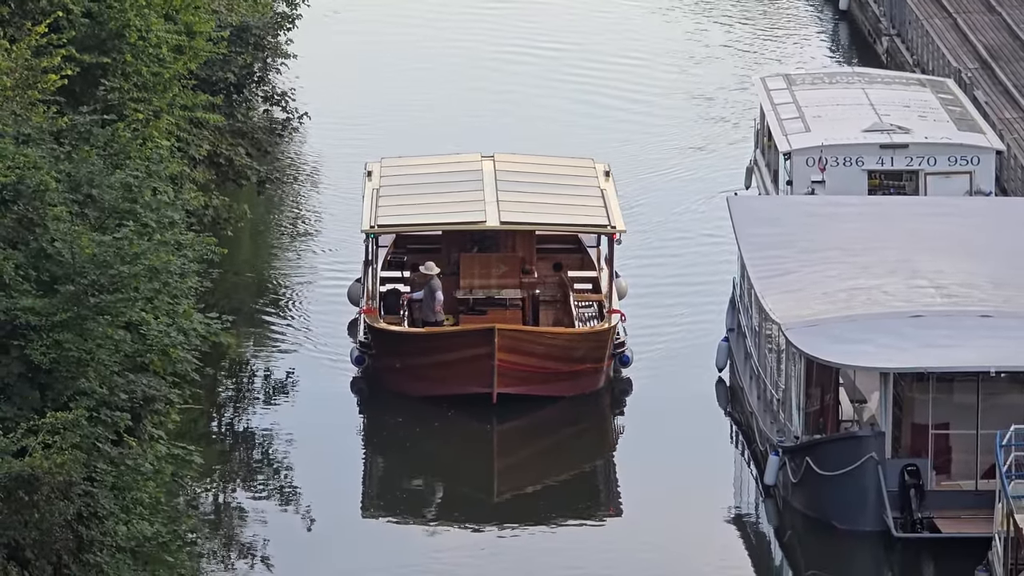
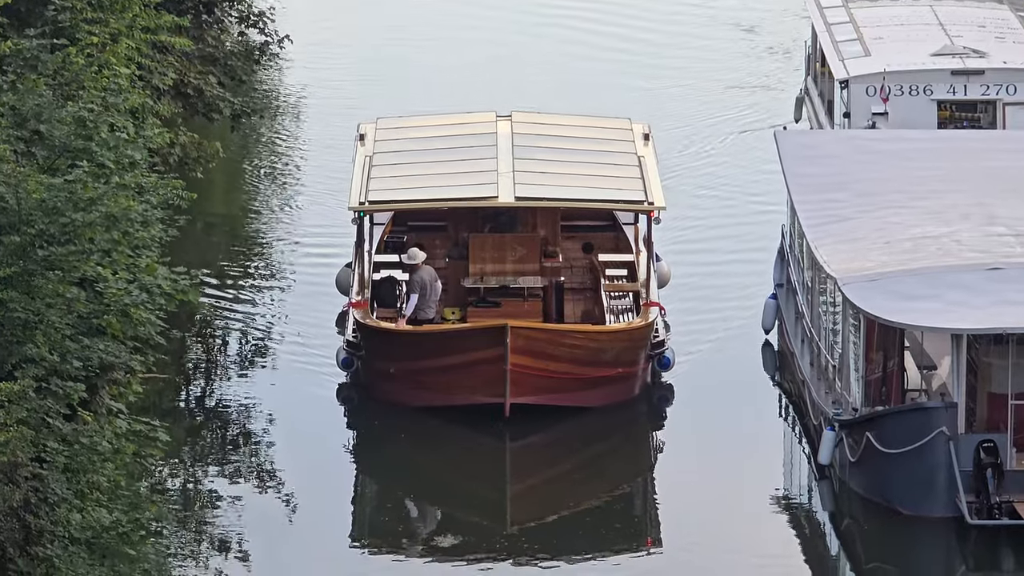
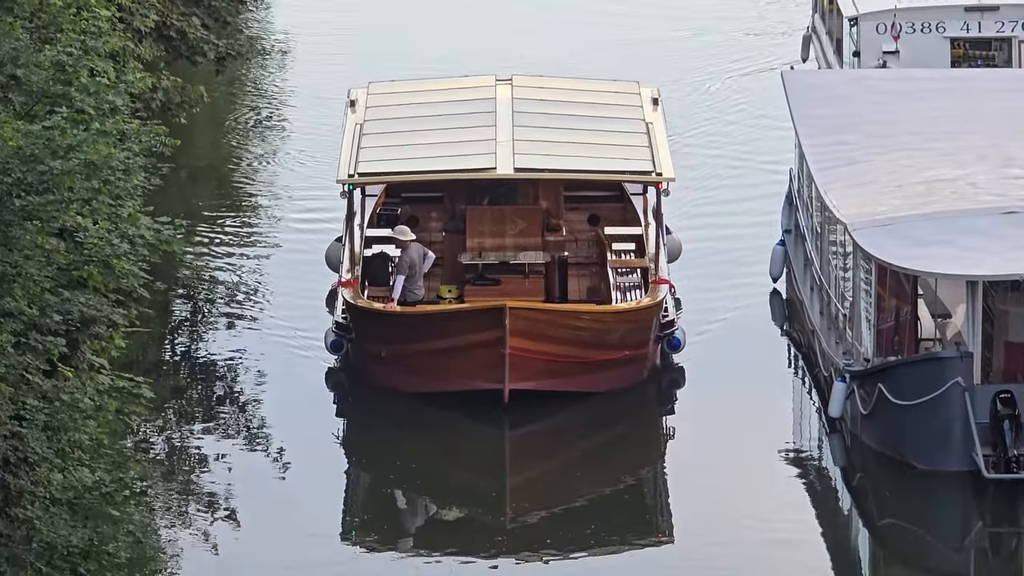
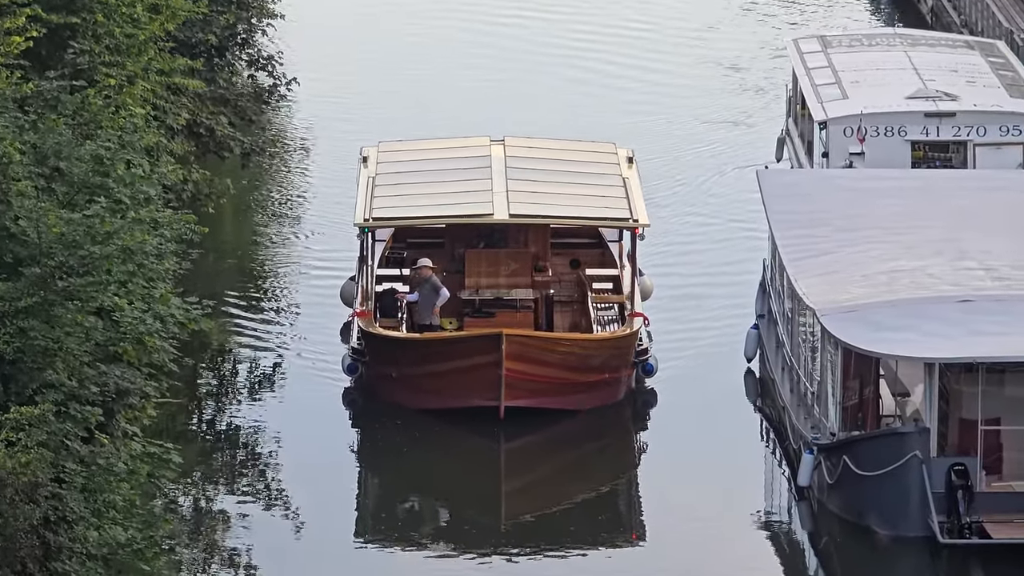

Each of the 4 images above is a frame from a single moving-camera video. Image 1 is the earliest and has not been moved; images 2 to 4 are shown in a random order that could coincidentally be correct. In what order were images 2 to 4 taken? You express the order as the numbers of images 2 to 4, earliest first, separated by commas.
4, 2, 3
